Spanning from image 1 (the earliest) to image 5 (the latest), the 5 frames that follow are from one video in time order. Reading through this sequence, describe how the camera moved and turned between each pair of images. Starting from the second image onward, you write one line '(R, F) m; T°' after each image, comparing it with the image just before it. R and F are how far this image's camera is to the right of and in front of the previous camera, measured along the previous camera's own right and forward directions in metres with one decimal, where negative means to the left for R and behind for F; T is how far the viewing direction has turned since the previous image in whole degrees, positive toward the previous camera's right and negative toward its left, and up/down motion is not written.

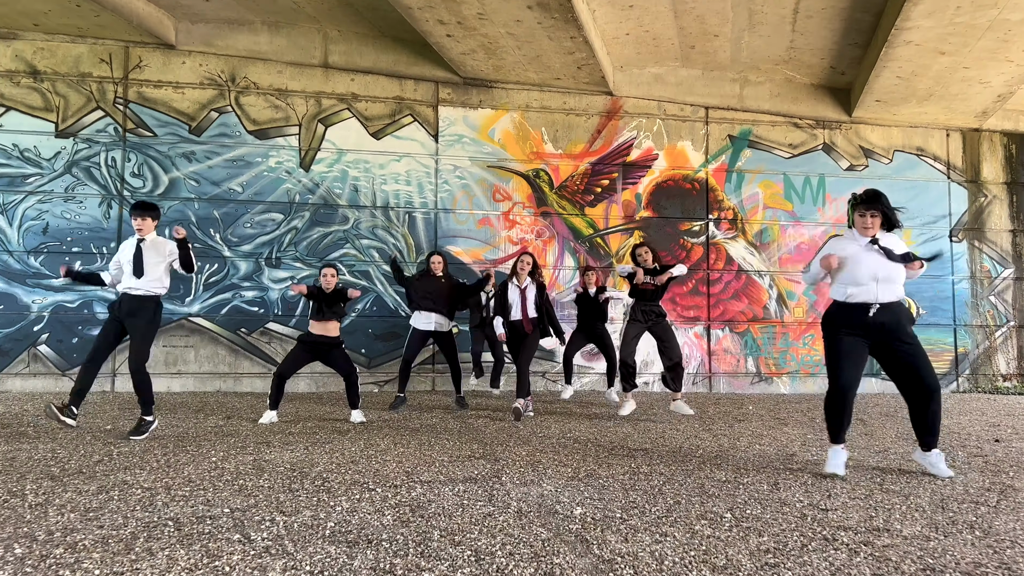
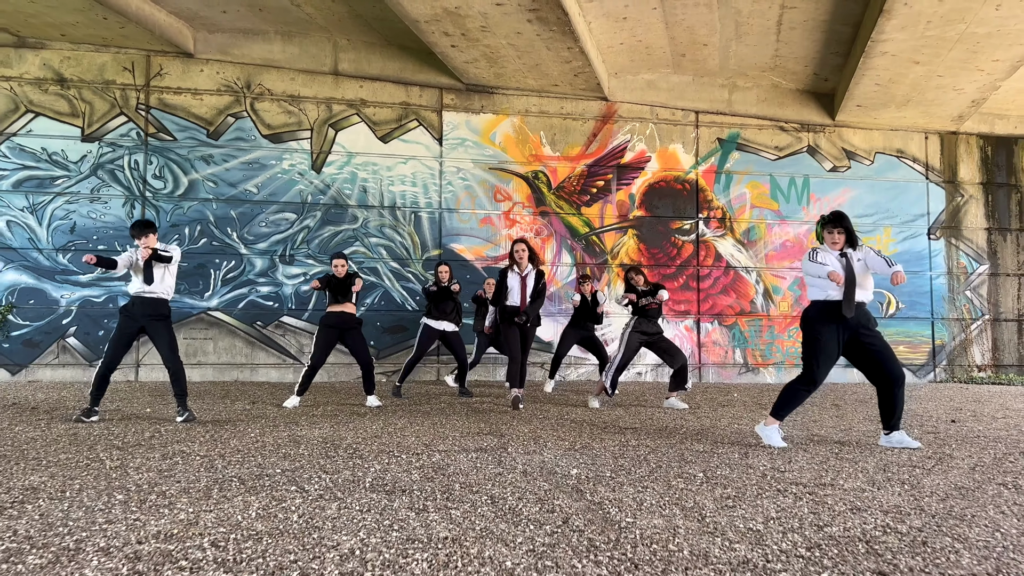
(0.0, -0.5) m; 0°
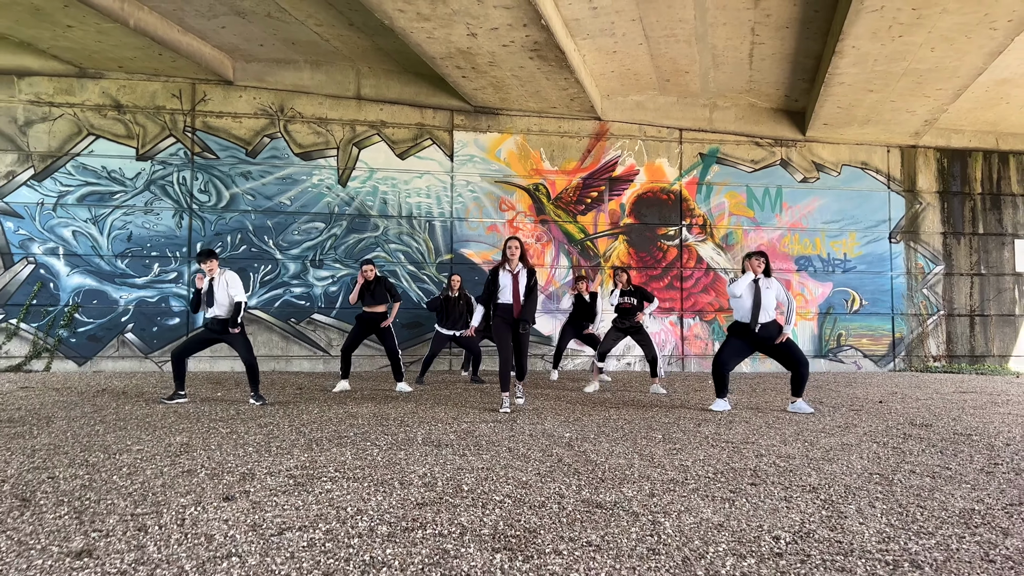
(-0.1, -1.2) m; 0°
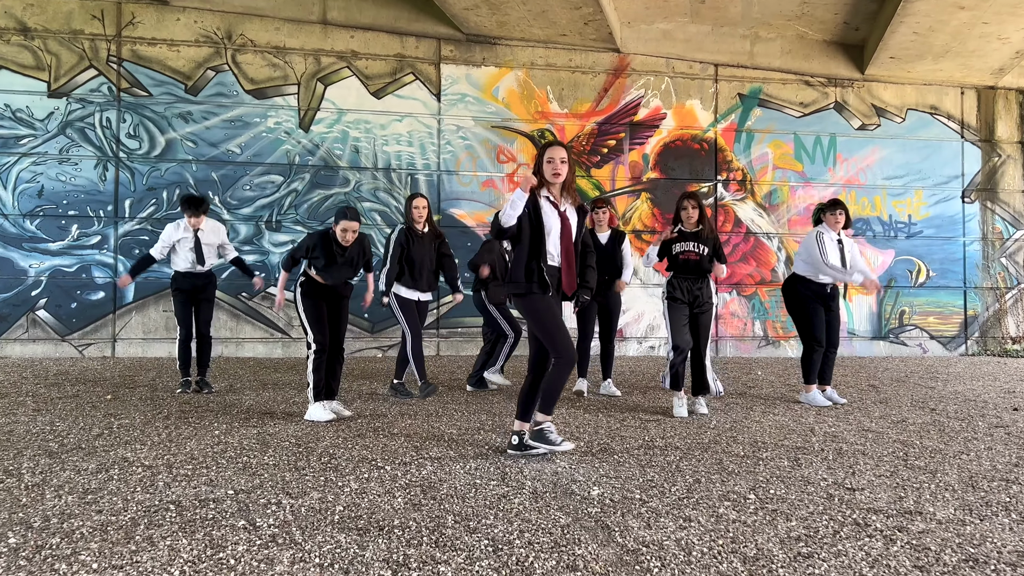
(0.0, +1.8) m; 0°
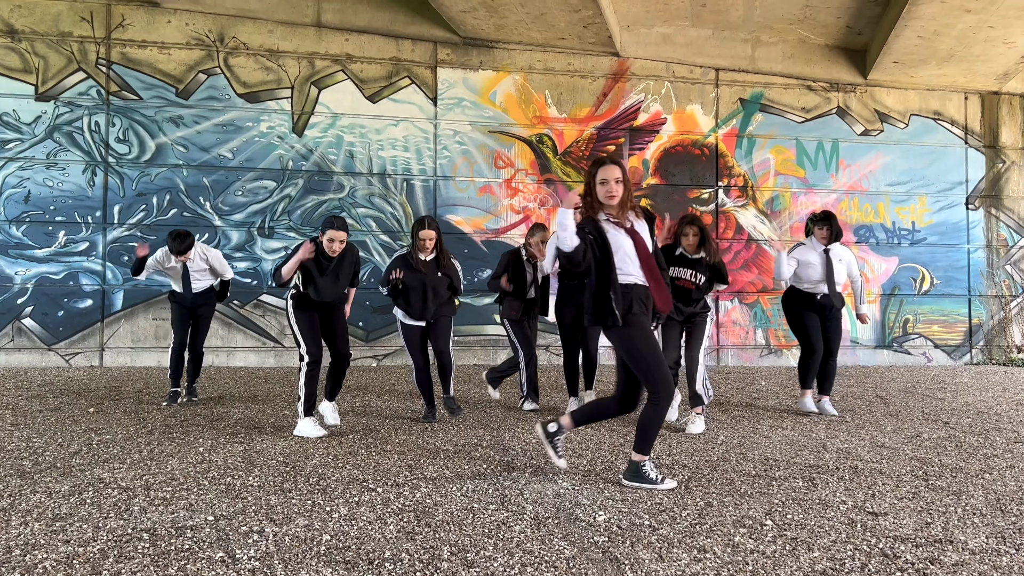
(0.0, +0.2) m; 0°
